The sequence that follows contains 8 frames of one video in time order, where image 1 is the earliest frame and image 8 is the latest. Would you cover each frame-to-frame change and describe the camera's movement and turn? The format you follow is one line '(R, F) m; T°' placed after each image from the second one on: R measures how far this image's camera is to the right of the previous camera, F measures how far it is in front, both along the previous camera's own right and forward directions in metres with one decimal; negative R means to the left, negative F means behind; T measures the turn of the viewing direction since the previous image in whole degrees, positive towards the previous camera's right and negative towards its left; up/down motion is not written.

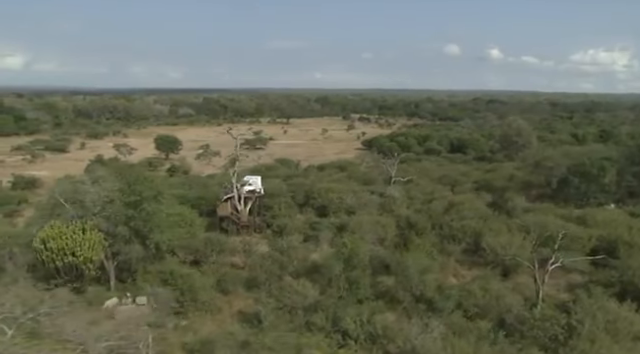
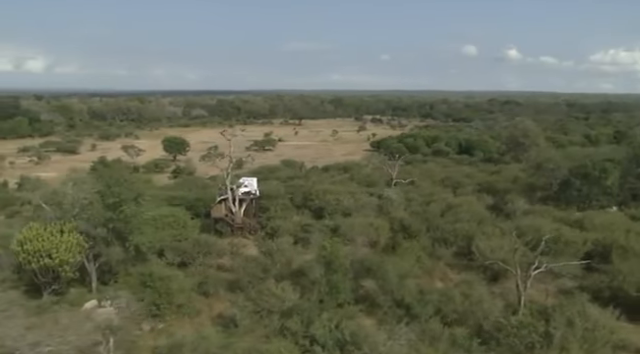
(+0.8, +0.2) m; -2°
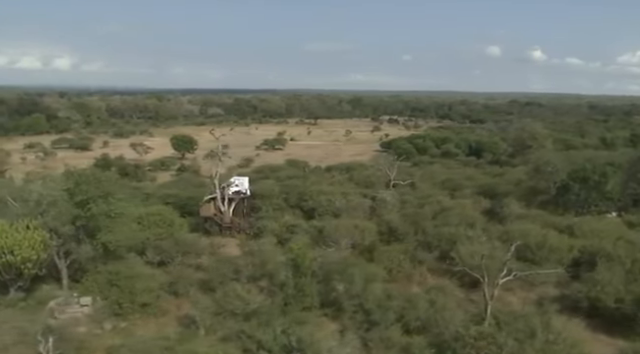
(+1.2, +0.3) m; -2°
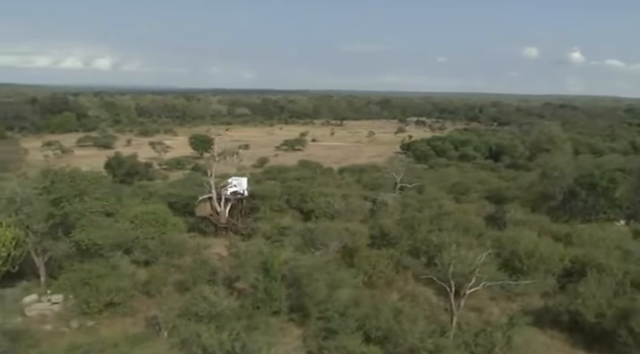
(+1.4, +0.3) m; -3°
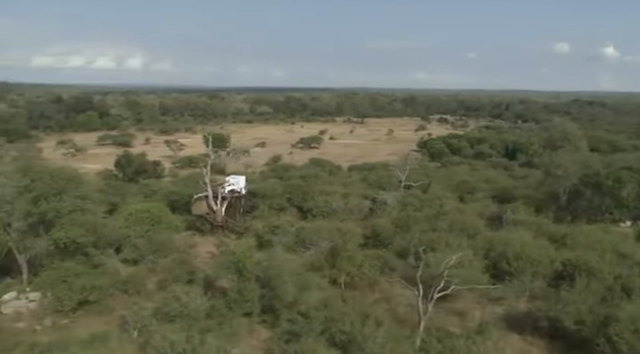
(+1.2, +0.3) m; -3°
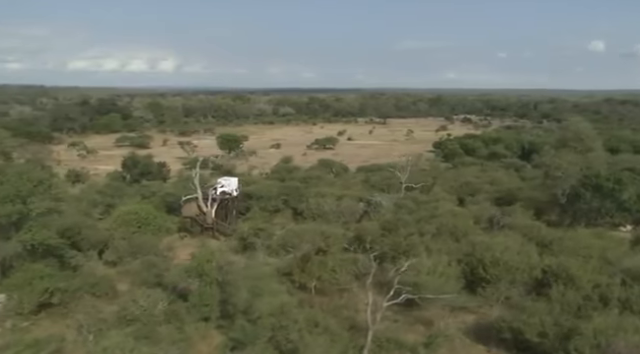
(+1.5, +0.4) m; -3°
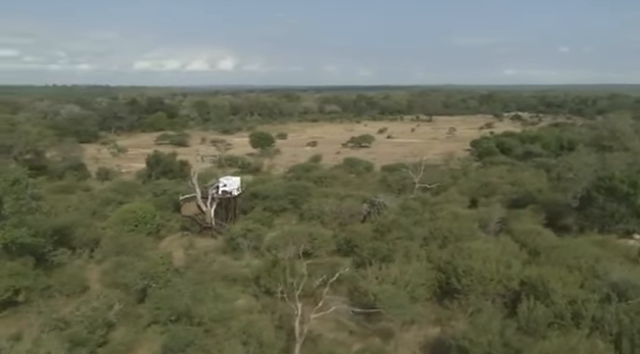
(+2.1, +0.6) m; -6°
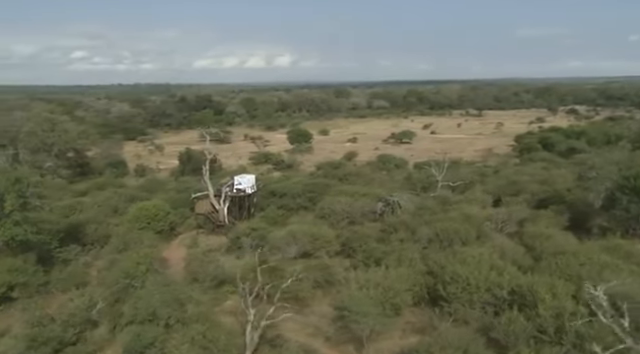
(+1.6, +0.4) m; -6°
